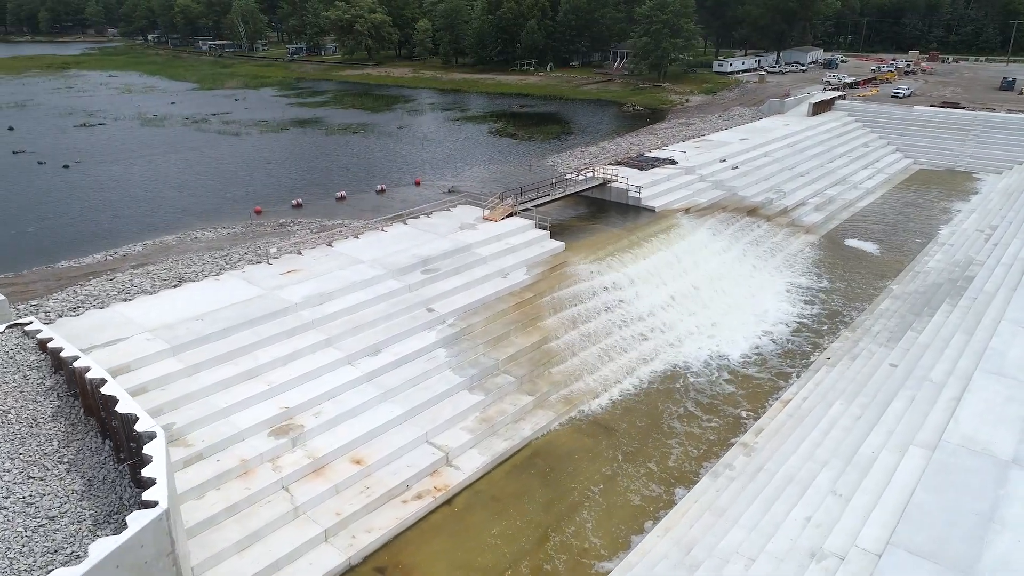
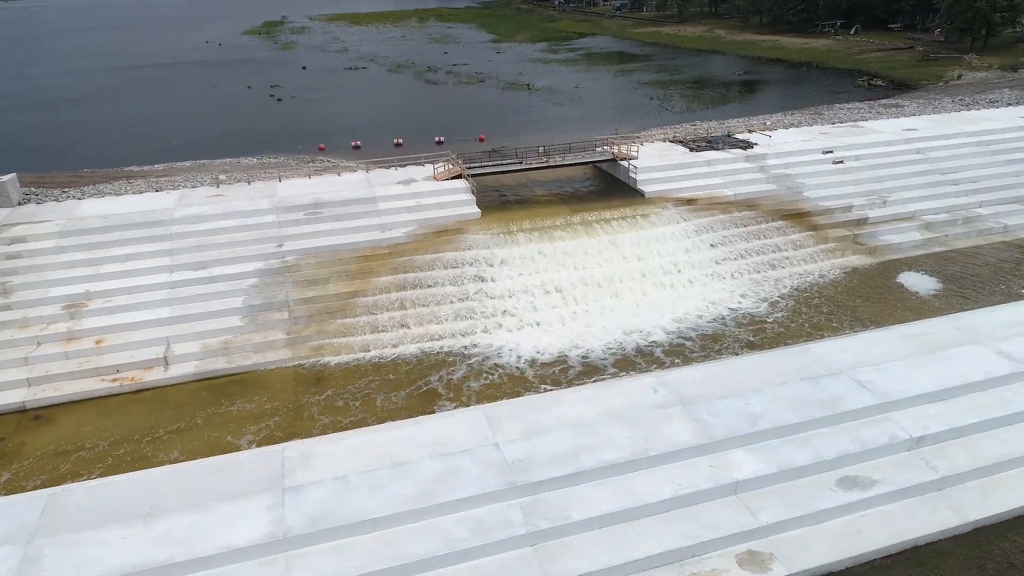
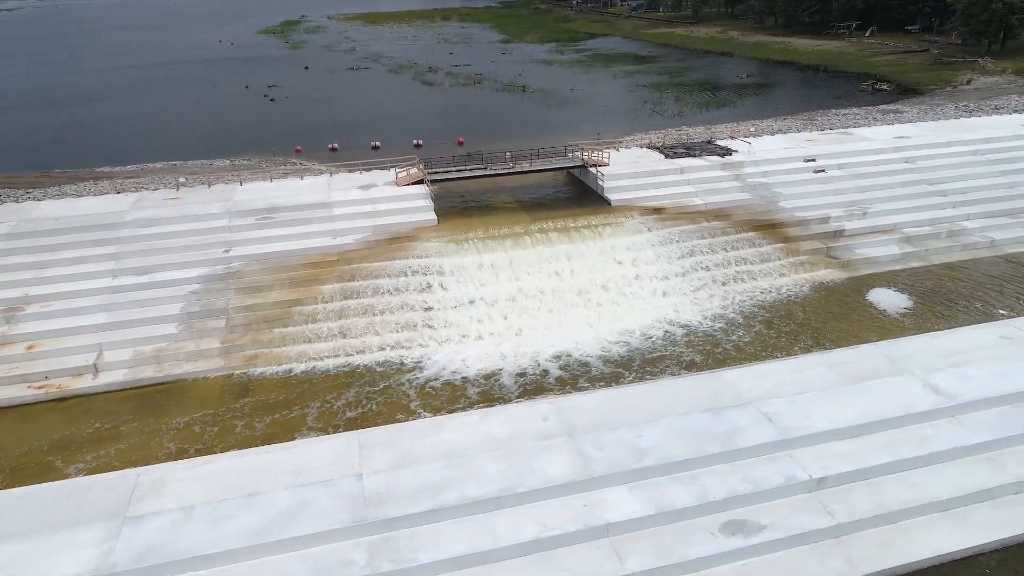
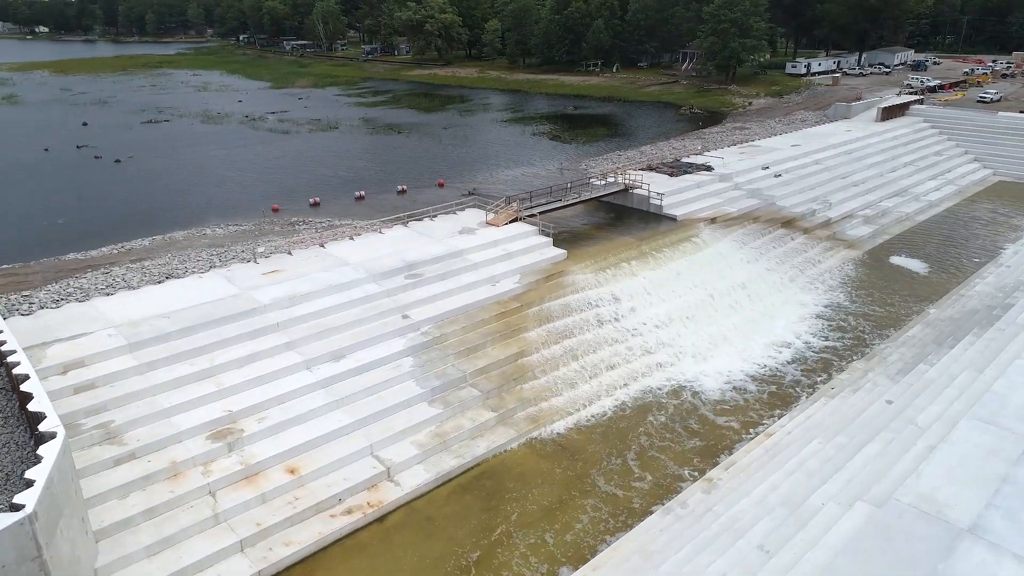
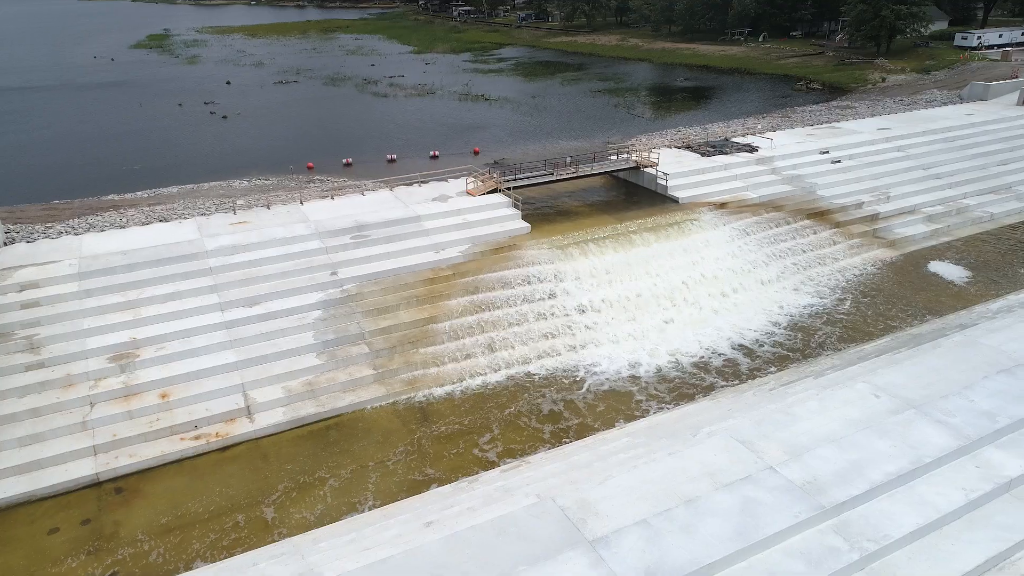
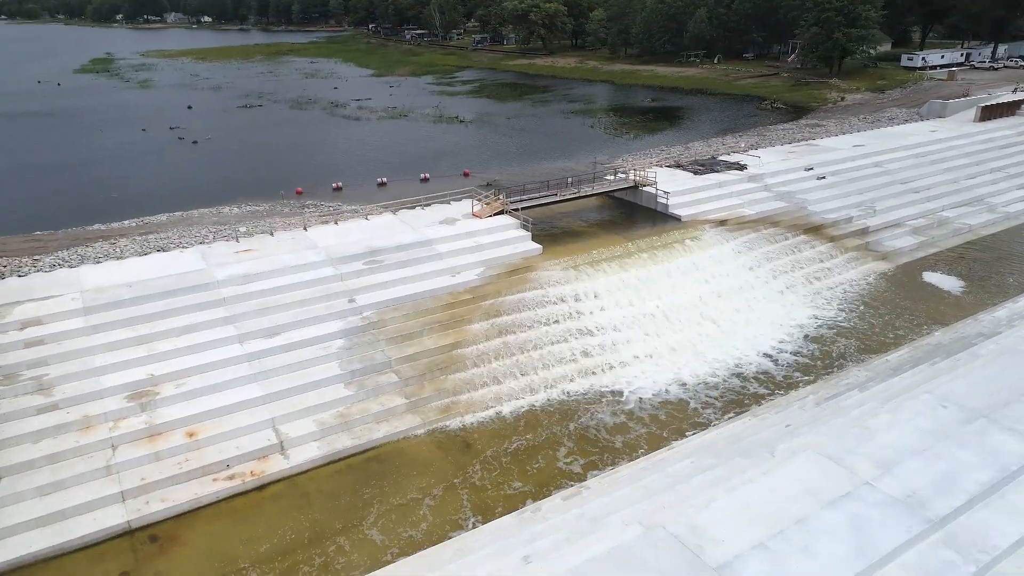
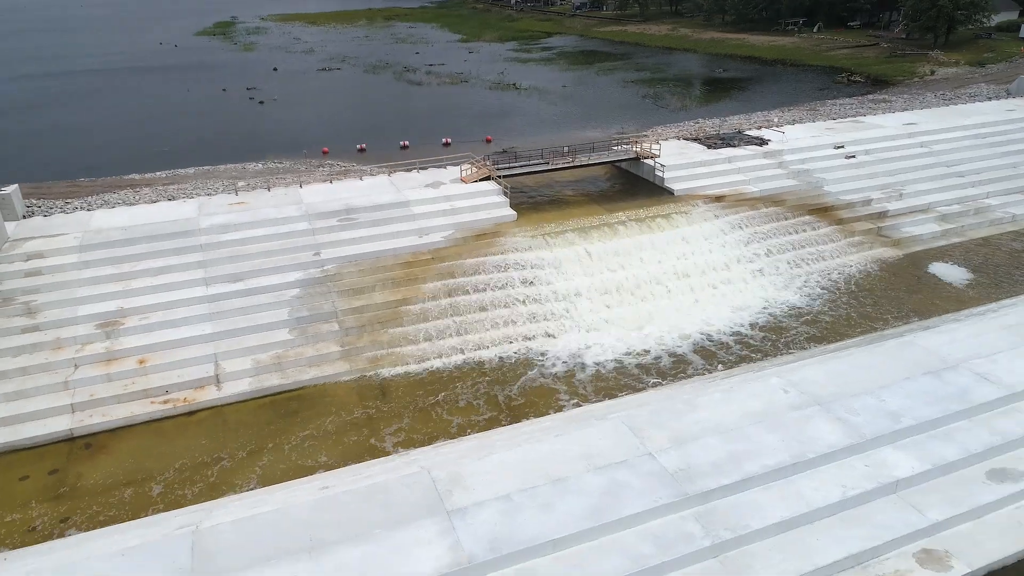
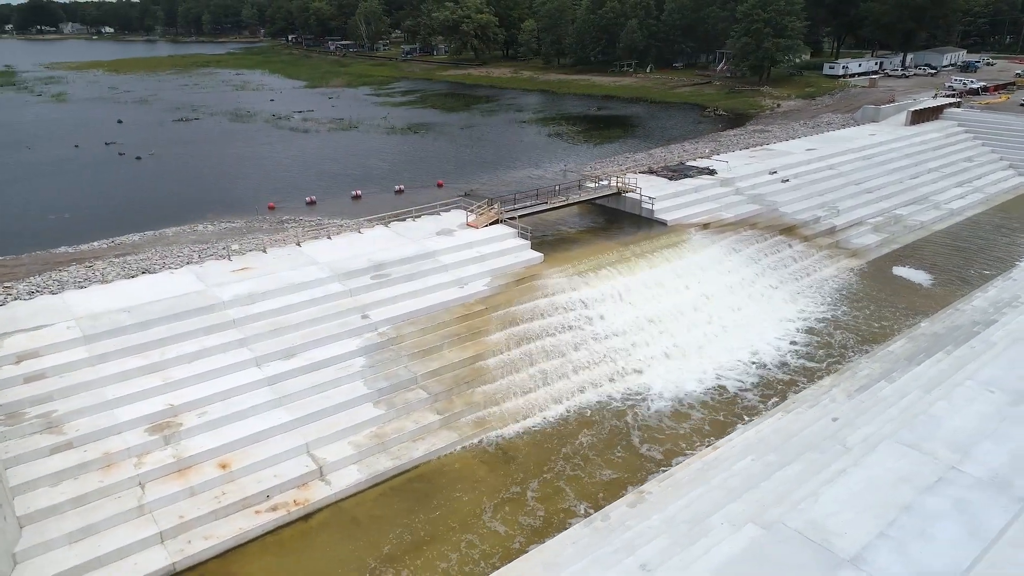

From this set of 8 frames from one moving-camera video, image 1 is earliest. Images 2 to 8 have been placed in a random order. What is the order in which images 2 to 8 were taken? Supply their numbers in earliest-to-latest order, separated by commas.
4, 8, 6, 5, 7, 2, 3
